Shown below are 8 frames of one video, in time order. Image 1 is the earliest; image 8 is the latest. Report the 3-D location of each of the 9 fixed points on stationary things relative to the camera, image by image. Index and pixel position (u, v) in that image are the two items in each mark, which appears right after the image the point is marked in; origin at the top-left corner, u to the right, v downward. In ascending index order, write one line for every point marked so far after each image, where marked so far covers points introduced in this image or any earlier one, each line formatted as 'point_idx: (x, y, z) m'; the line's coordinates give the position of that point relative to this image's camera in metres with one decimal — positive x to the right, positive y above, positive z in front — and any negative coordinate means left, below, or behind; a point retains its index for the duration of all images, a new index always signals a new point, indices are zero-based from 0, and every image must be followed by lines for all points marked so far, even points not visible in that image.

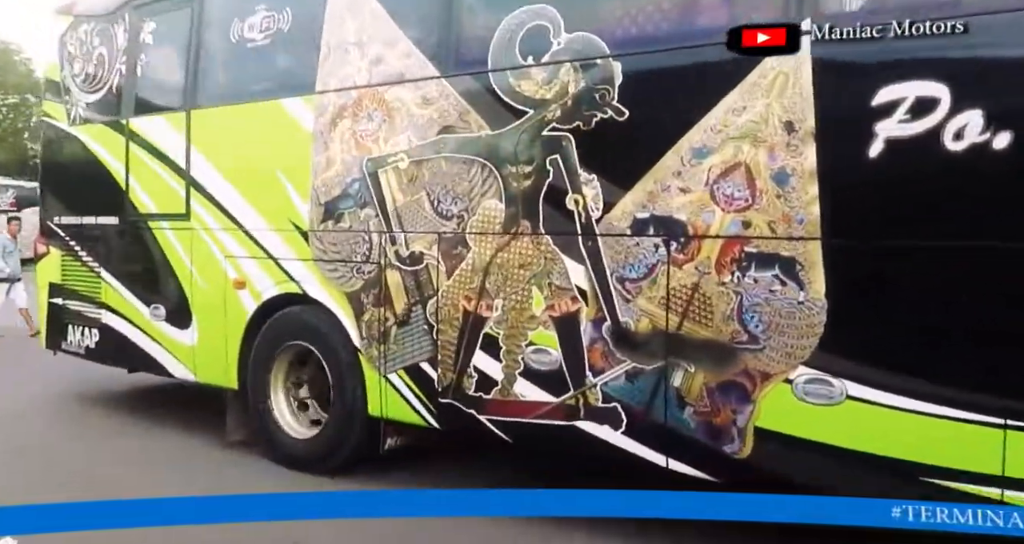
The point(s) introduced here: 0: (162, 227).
0: (-2.4, +0.3, +5.2) m
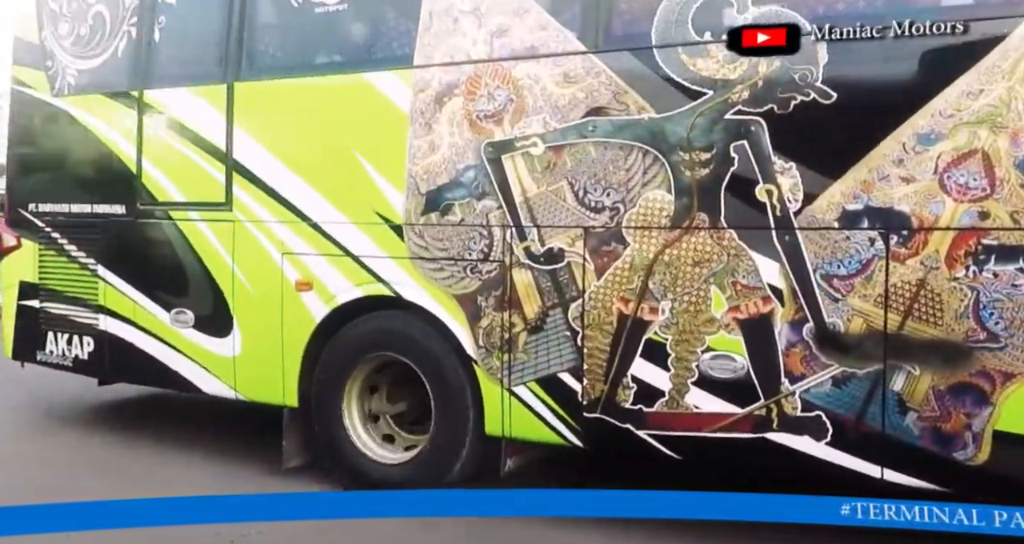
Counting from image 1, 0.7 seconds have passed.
0: (-1.9, +0.3, +4.4) m
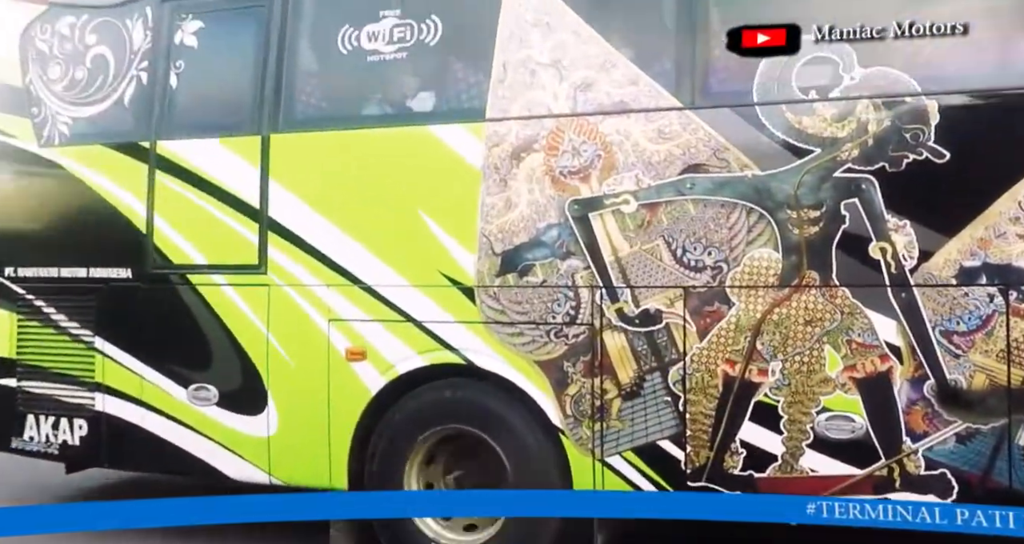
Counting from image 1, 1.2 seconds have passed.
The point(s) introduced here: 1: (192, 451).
0: (-1.6, -0.1, +4.0) m
1: (-1.7, -0.9, +4.1) m
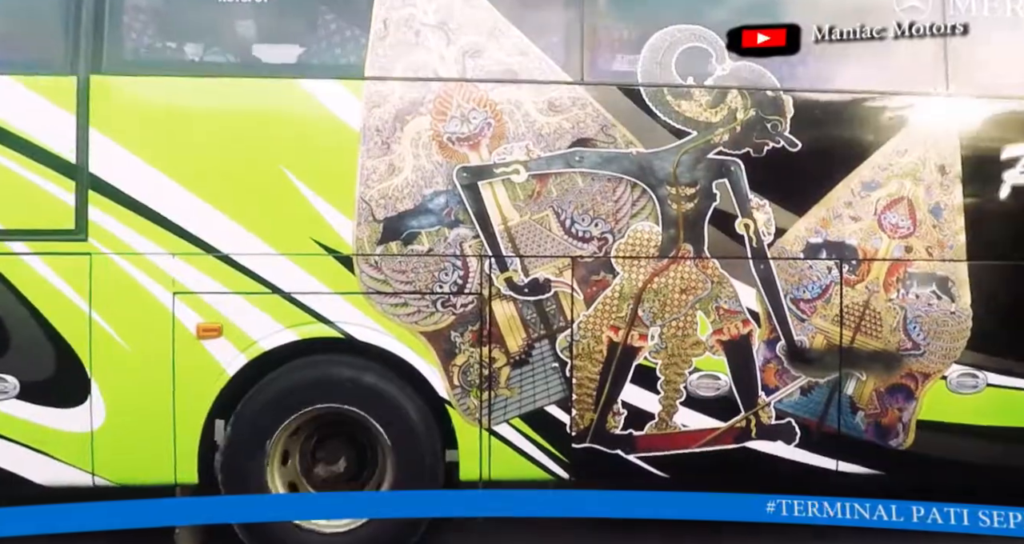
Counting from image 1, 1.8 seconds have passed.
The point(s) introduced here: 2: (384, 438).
0: (-2.1, +0.1, +3.3) m
1: (-2.3, -0.8, +3.3) m
2: (-0.5, -0.8, +3.5) m
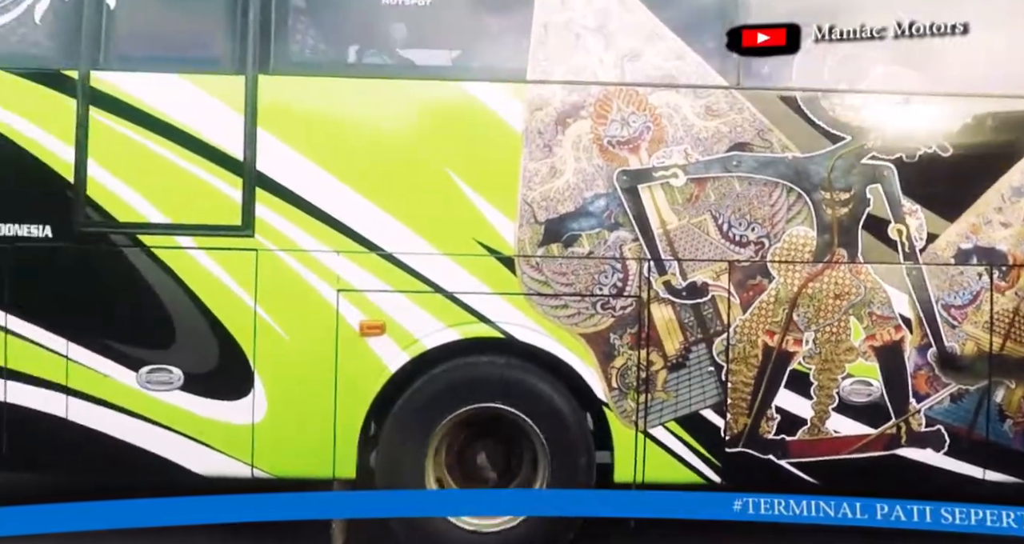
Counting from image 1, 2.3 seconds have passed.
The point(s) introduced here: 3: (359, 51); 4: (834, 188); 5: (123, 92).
0: (-1.4, +0.1, +3.3) m
1: (-1.6, -0.7, +3.4) m
2: (+0.1, -0.8, +3.5) m
3: (-0.7, +1.0, +3.4) m
4: (+1.5, +0.4, +3.5) m
5: (-1.7, +0.8, +3.3) m
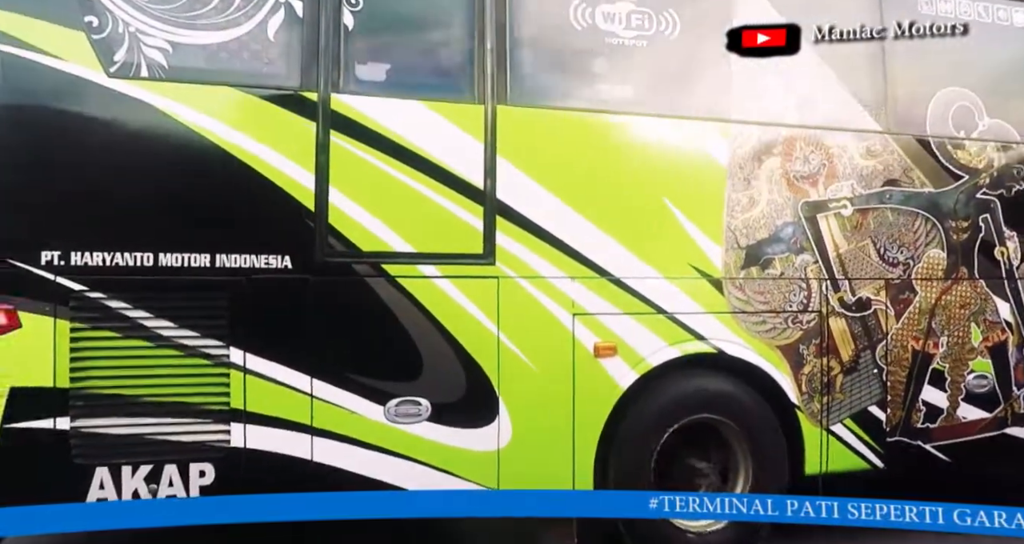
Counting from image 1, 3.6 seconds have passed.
0: (-0.4, 0.0, +3.3) m
1: (-0.5, -0.9, +3.2) m
2: (+1.1, -0.9, +3.8) m
3: (+0.3, +0.9, +3.6) m
4: (+2.4, +0.3, +4.1) m
5: (-0.6, +0.7, +3.2) m
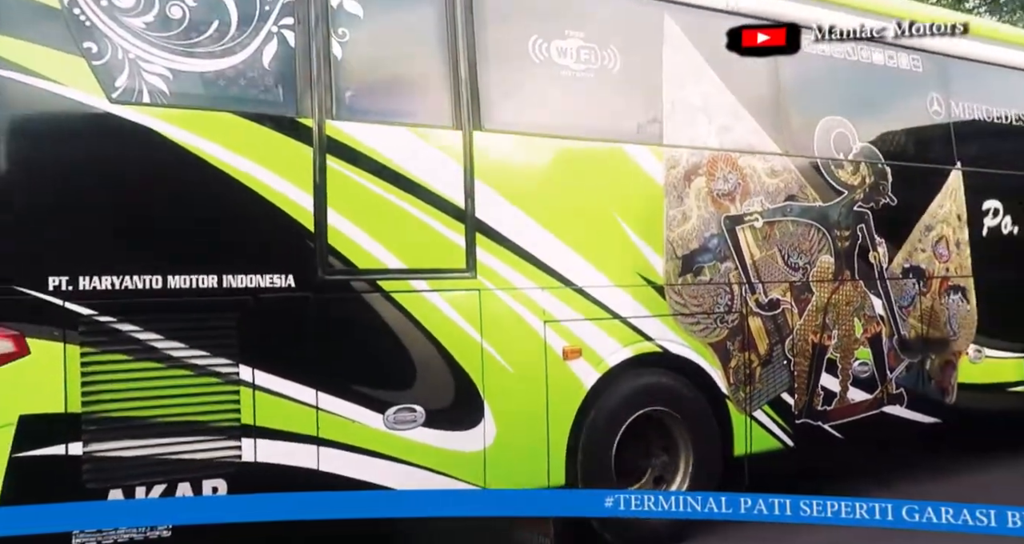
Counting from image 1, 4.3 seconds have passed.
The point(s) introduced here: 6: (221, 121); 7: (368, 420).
0: (-0.4, -0.1, +3.5) m
1: (-0.5, -0.9, +3.4) m
2: (+1.0, -0.9, +4.3) m
3: (+0.1, +0.8, +3.9) m
4: (+2.1, +0.3, +4.9) m
5: (-0.7, +0.6, +3.4) m
6: (-1.2, +0.6, +3.1) m
7: (-0.6, -0.6, +3.3) m
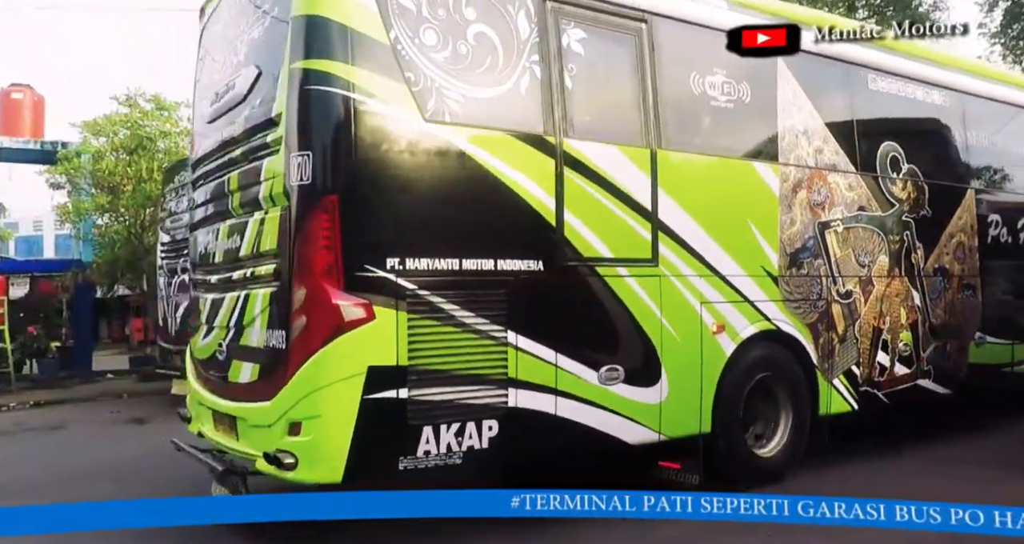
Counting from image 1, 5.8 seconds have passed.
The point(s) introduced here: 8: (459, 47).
0: (+0.6, 0.0, +4.4) m
1: (+0.5, -0.9, +4.3) m
2: (+1.9, -0.9, +5.3) m
3: (+1.2, +0.9, +4.9) m
4: (+3.0, +0.3, +6.0) m
5: (+0.4, +0.6, +4.3) m
6: (-0.1, +0.7, +4.0) m
7: (+0.4, -0.6, +4.2) m
8: (-0.3, +1.1, +3.9) m
